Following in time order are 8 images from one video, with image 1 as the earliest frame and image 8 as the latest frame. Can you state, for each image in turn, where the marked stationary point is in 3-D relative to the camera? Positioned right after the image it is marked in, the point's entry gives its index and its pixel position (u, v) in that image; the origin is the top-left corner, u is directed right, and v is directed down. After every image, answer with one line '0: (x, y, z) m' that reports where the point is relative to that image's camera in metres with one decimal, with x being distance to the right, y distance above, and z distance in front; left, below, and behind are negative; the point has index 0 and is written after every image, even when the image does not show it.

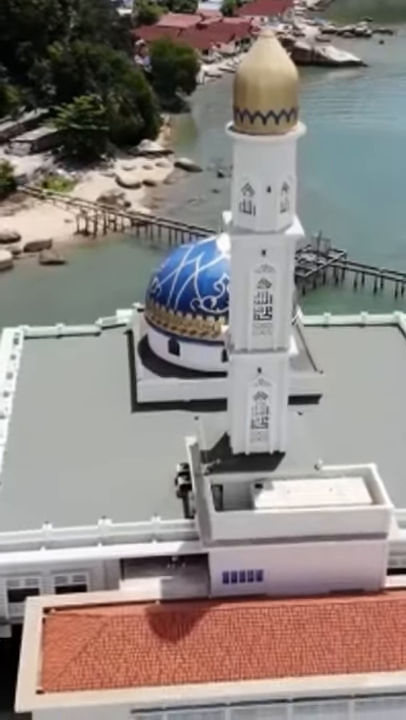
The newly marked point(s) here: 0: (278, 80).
0: (+2.1, +8.0, +20.0) m
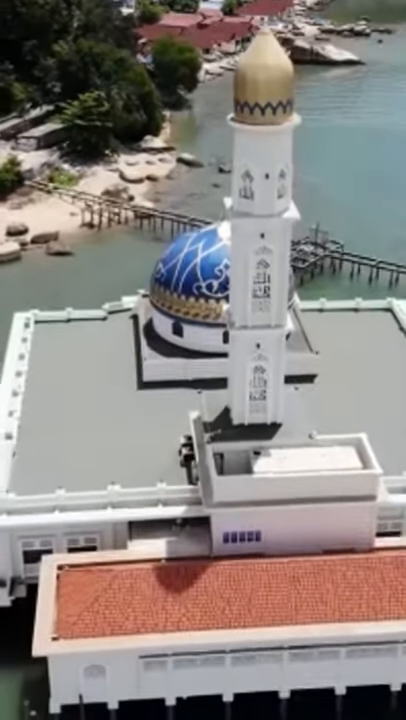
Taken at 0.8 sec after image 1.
0: (+2.2, +8.8, +21.8) m
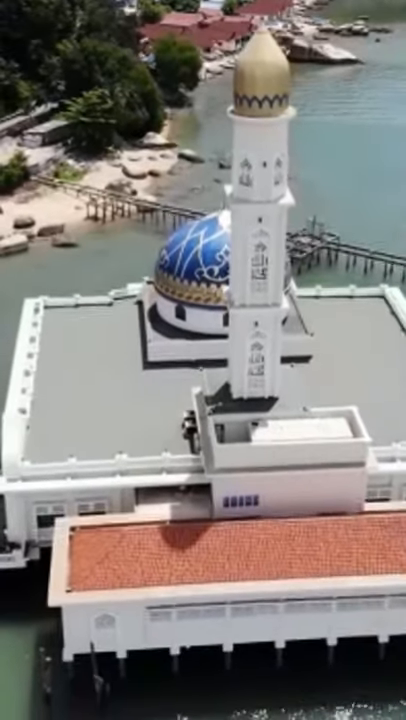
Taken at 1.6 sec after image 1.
0: (+2.3, +9.7, +23.6) m
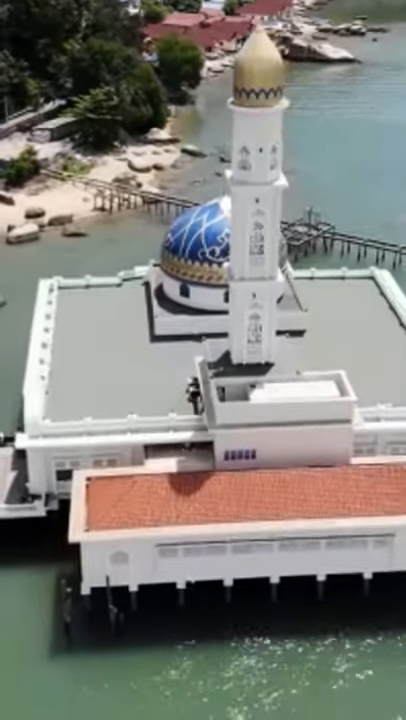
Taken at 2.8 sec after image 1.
0: (+2.4, +11.0, +26.5) m
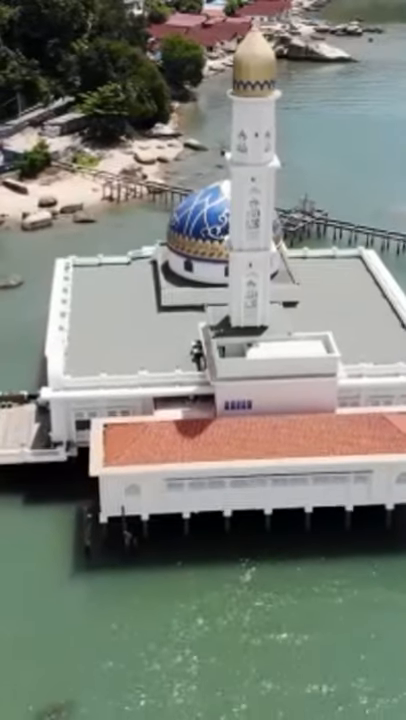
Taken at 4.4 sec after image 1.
0: (+2.6, +12.8, +30.5) m
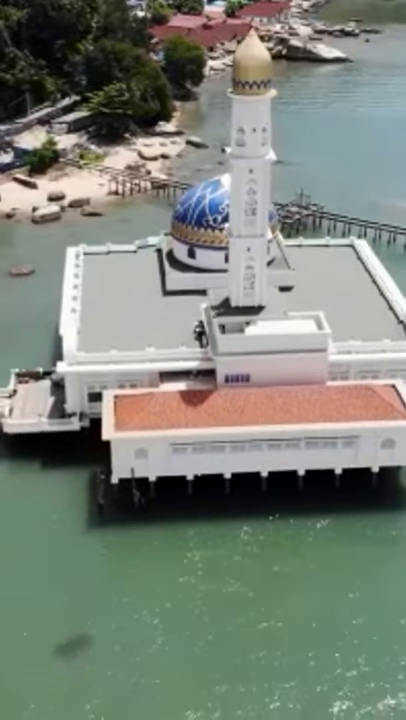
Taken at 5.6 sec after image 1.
0: (+2.7, +14.0, +33.5) m
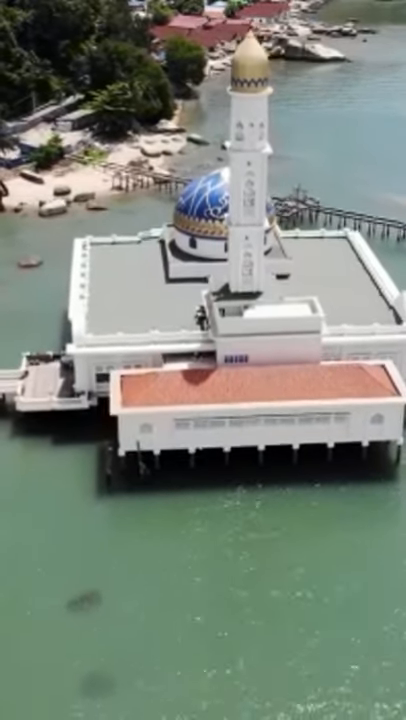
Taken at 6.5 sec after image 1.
0: (+2.7, +15.0, +35.9) m
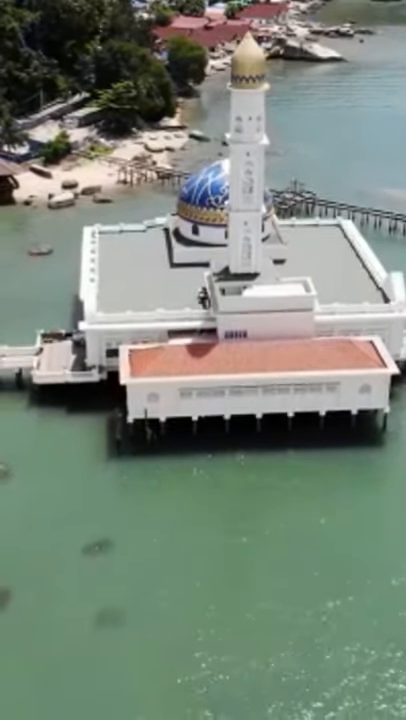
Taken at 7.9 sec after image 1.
0: (+2.9, +16.4, +39.1) m
